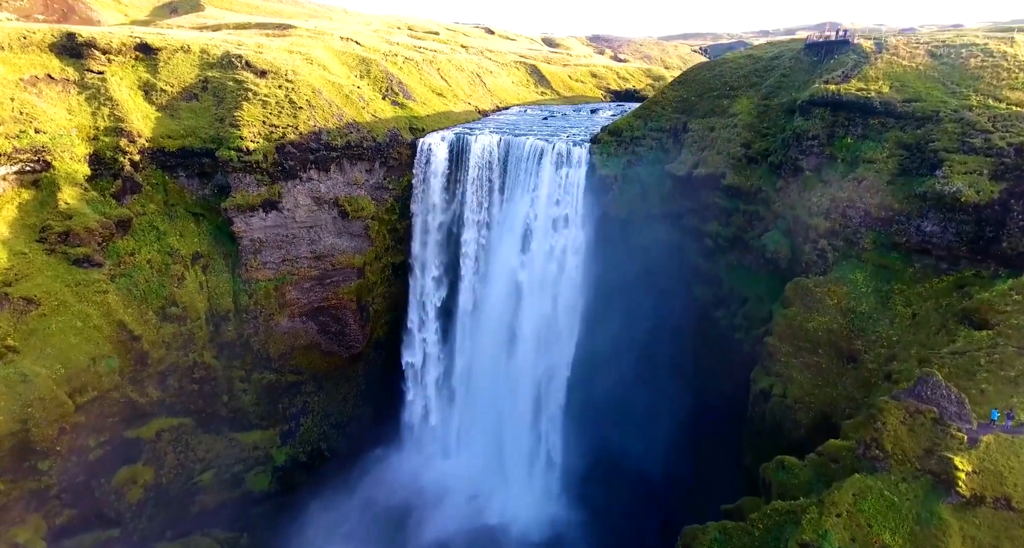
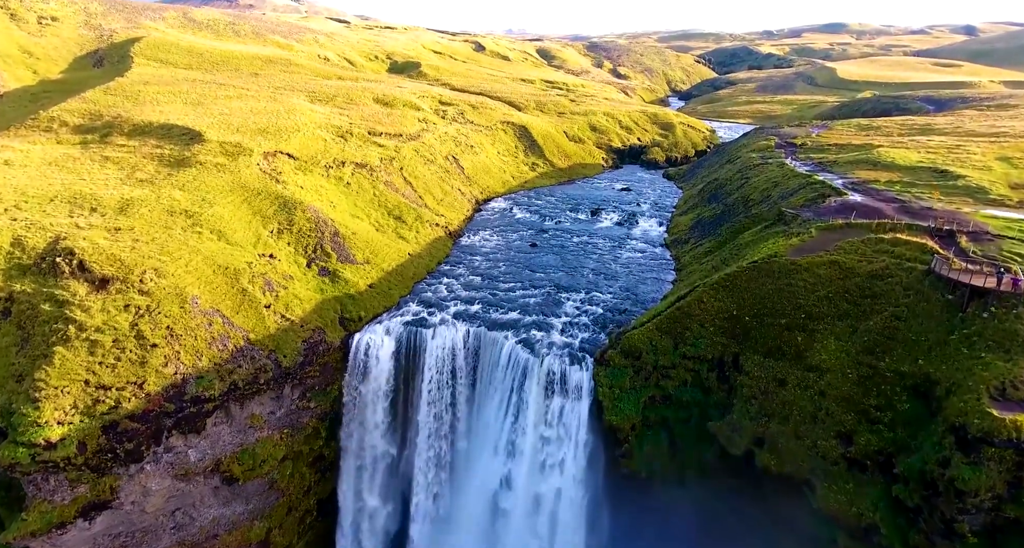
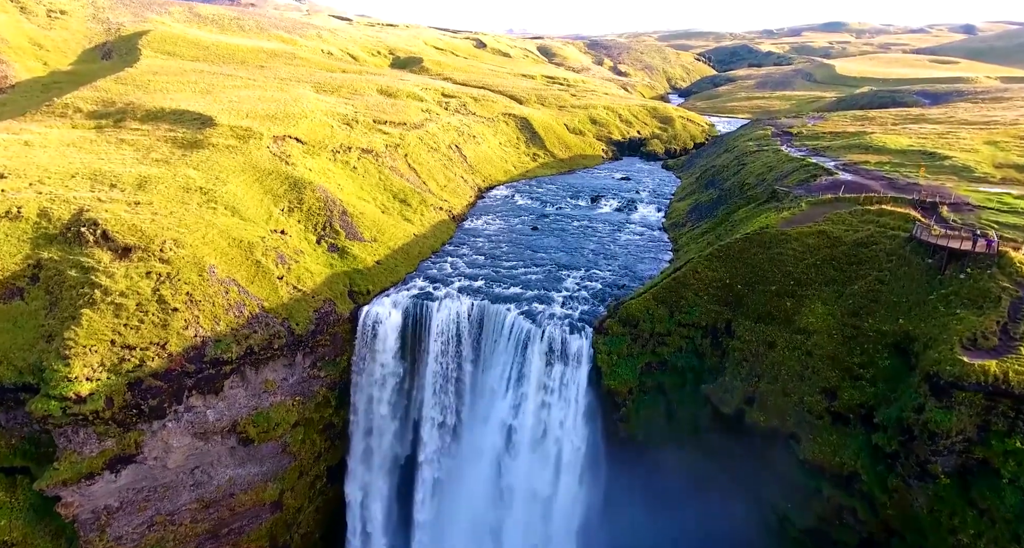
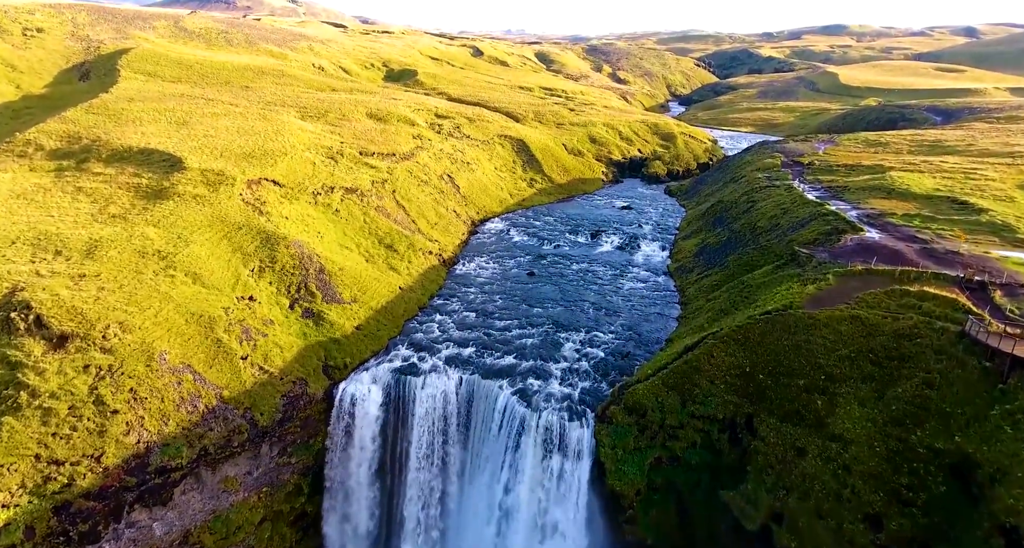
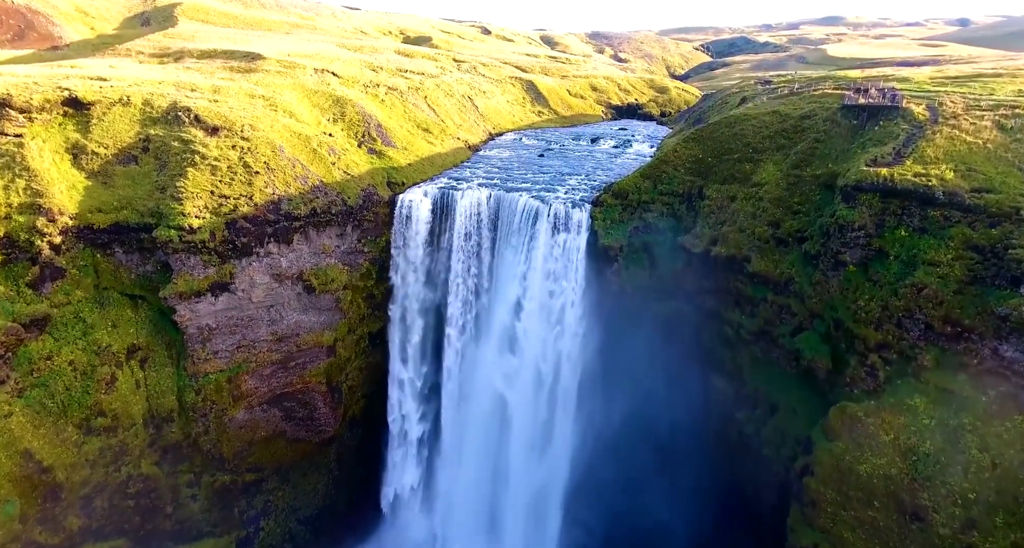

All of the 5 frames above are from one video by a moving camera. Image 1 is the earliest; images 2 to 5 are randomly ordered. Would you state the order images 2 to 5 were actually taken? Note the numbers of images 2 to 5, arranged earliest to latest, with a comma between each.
5, 3, 2, 4
